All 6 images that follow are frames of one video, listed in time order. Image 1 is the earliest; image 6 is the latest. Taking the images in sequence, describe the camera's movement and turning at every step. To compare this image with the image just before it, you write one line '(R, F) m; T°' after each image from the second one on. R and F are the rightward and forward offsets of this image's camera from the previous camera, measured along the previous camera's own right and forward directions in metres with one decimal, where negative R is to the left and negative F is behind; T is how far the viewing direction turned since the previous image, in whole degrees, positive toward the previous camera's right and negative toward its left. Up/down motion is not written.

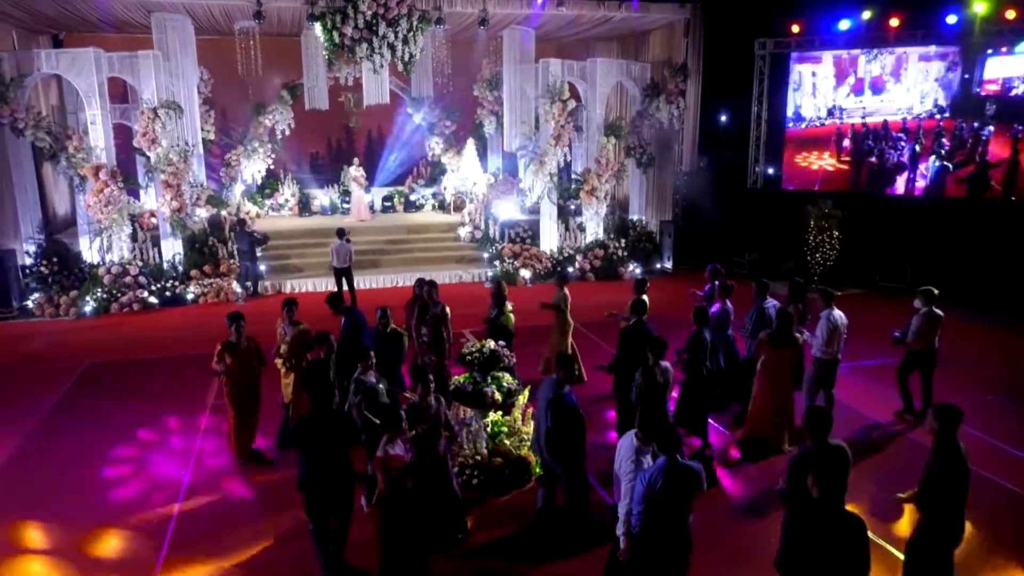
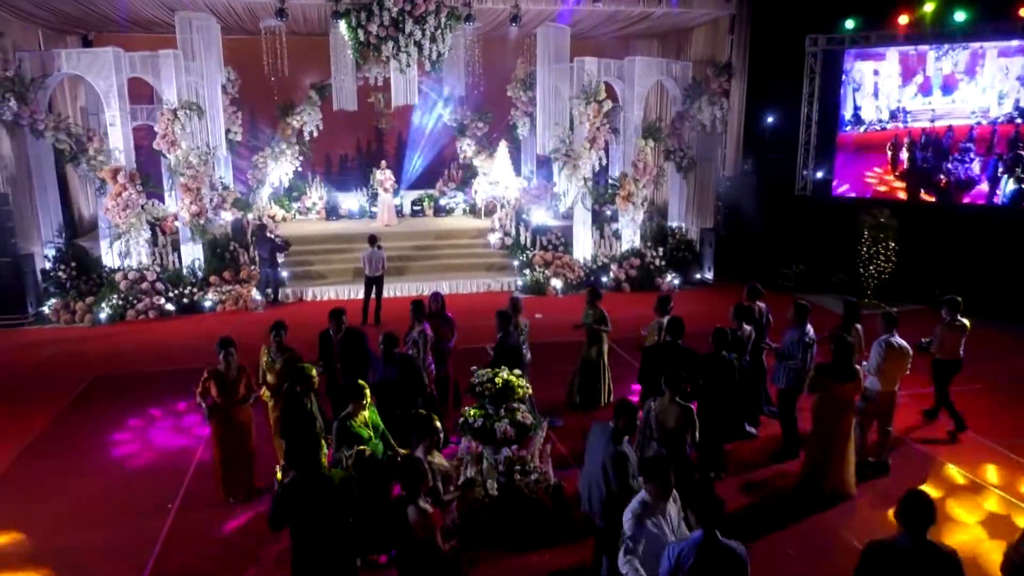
(+0.1, +0.6) m; -3°
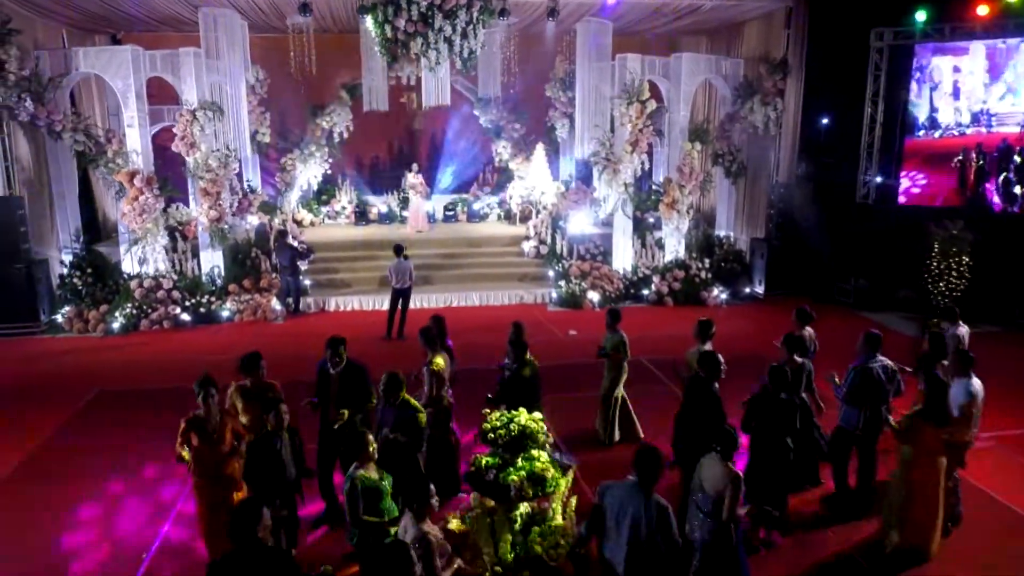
(+0.1, +0.7) m; -3°
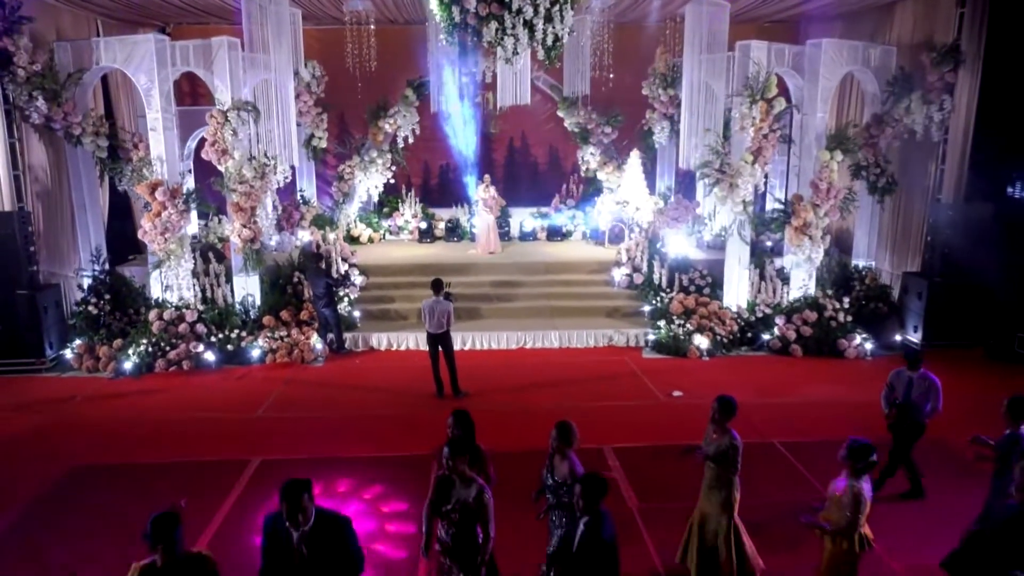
(-0.1, +2.0) m; -6°
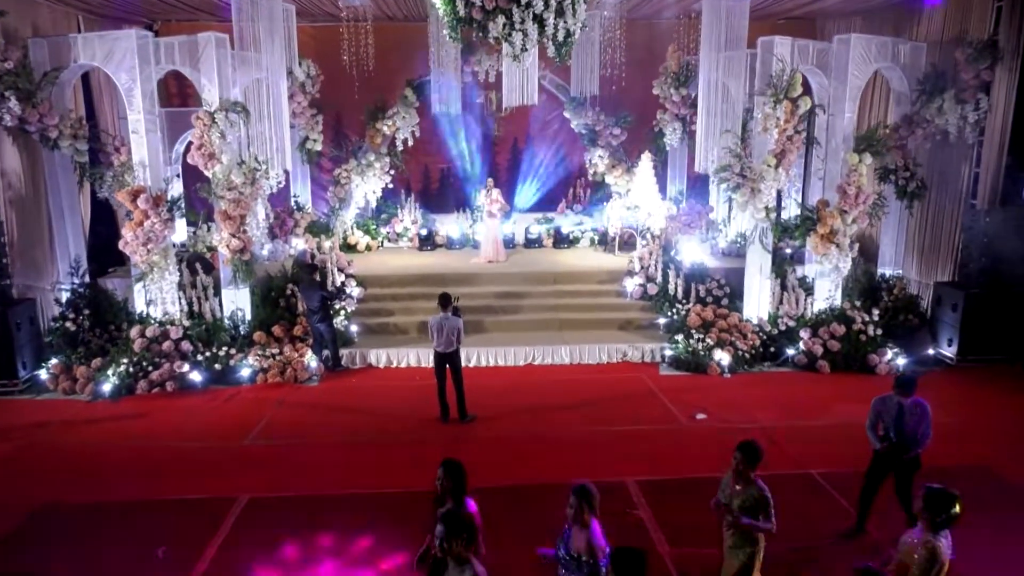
(-0.1, +0.6) m; 0°
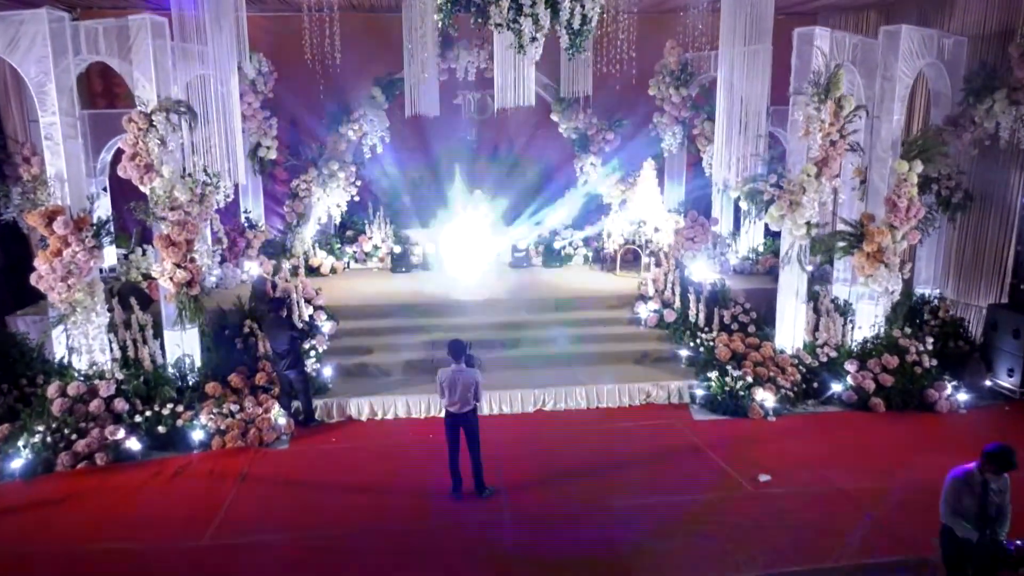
(-0.6, +1.4) m; +5°
